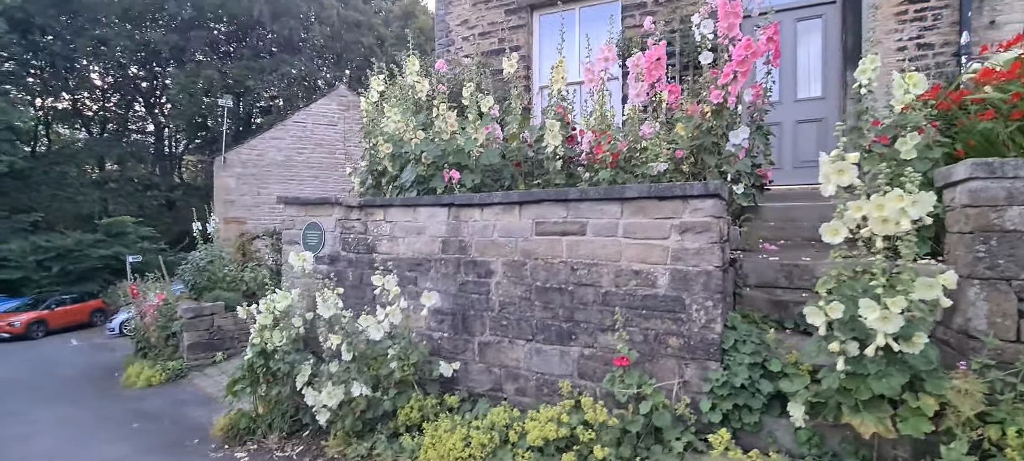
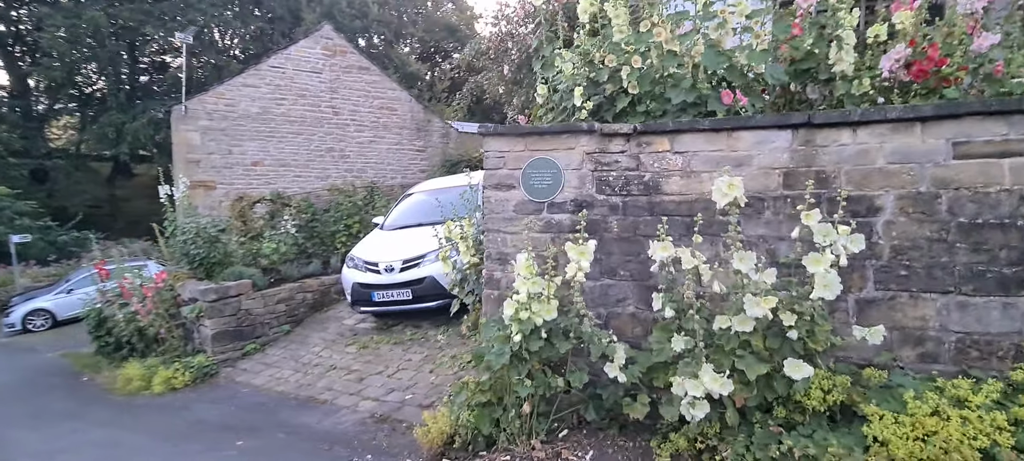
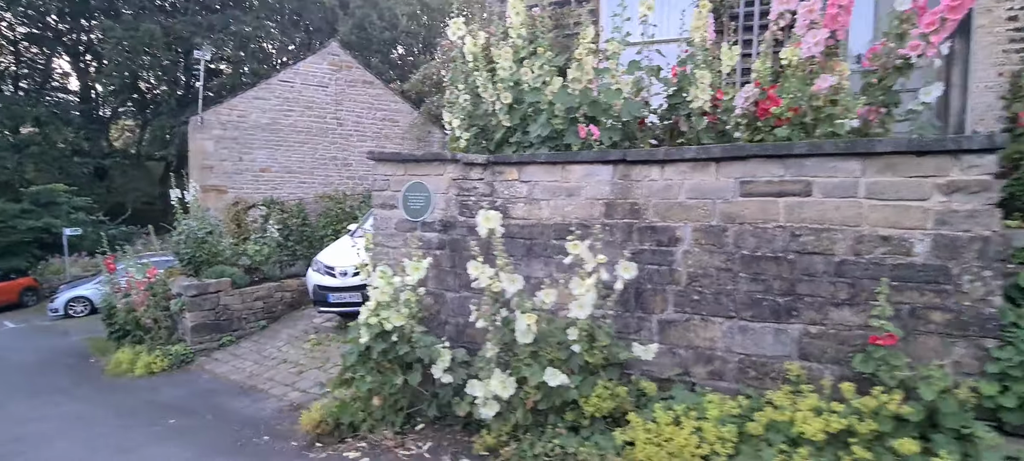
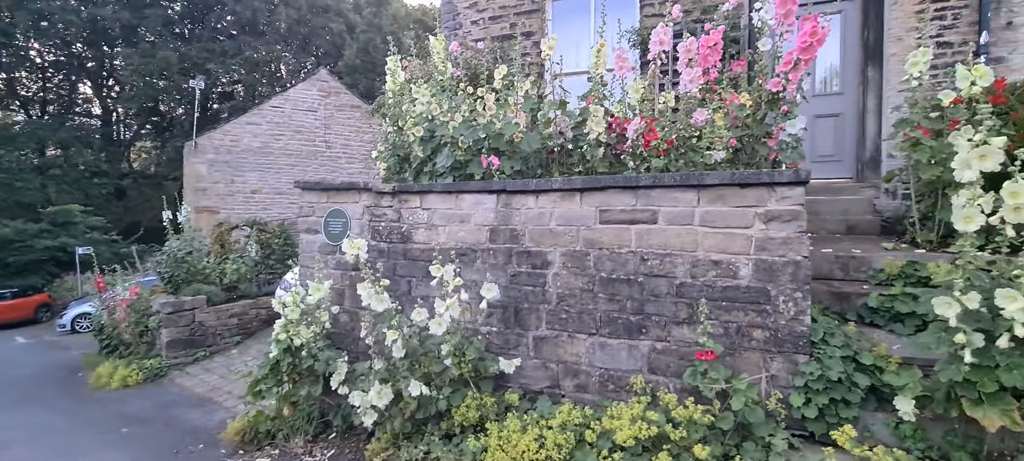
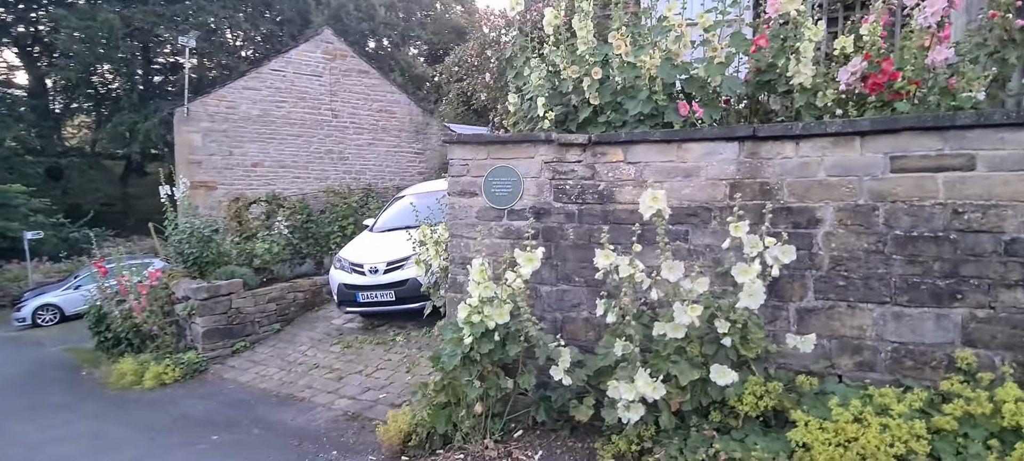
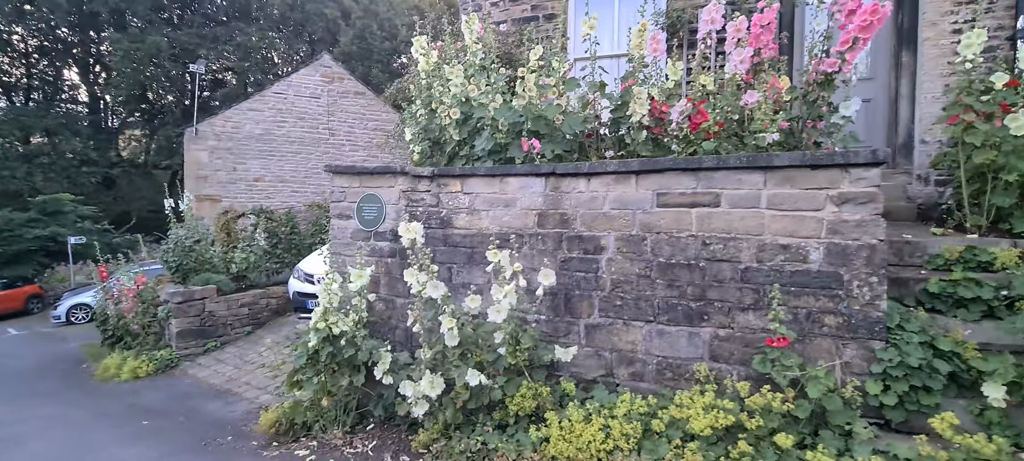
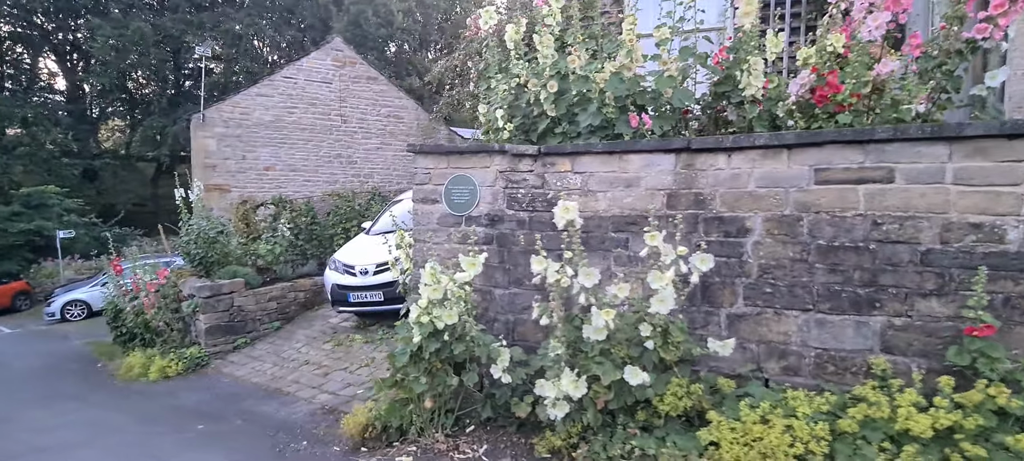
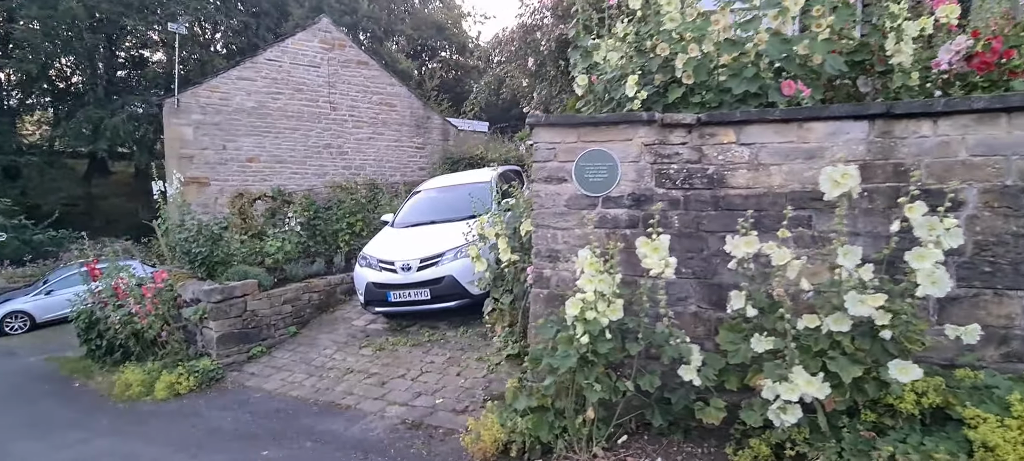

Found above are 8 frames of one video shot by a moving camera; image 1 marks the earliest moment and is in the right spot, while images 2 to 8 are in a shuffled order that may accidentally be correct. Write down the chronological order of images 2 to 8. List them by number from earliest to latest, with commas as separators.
4, 6, 3, 7, 5, 2, 8
